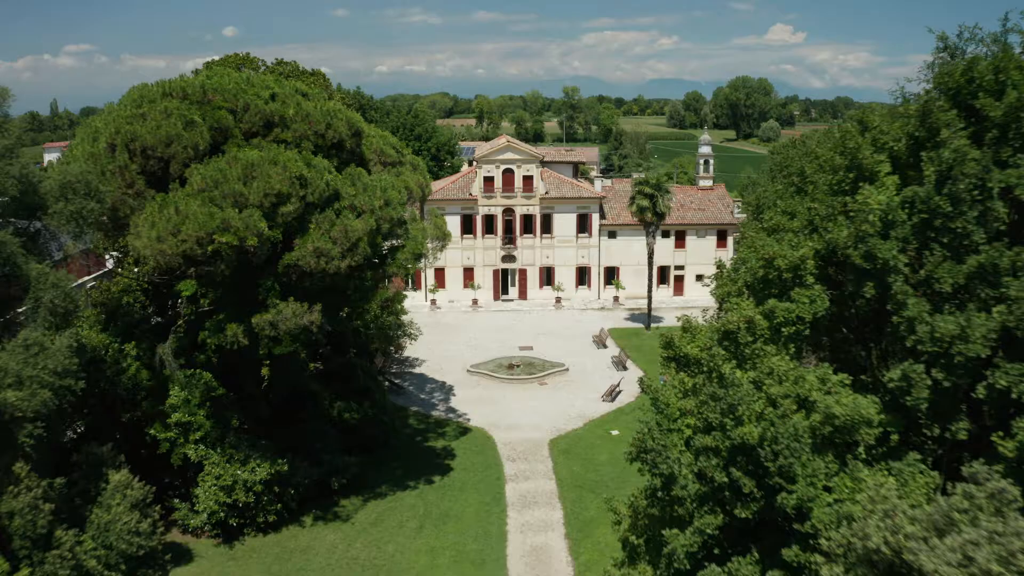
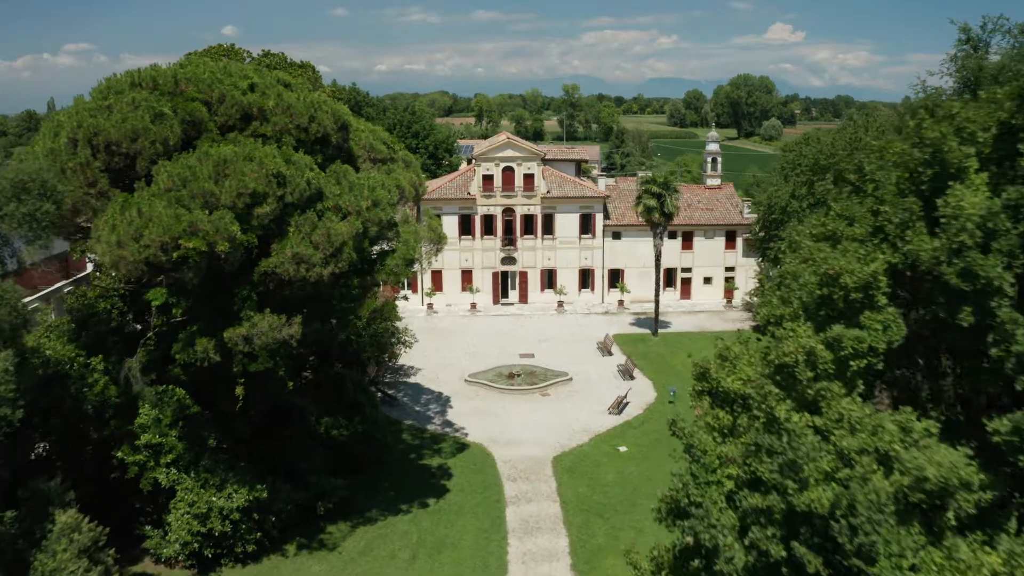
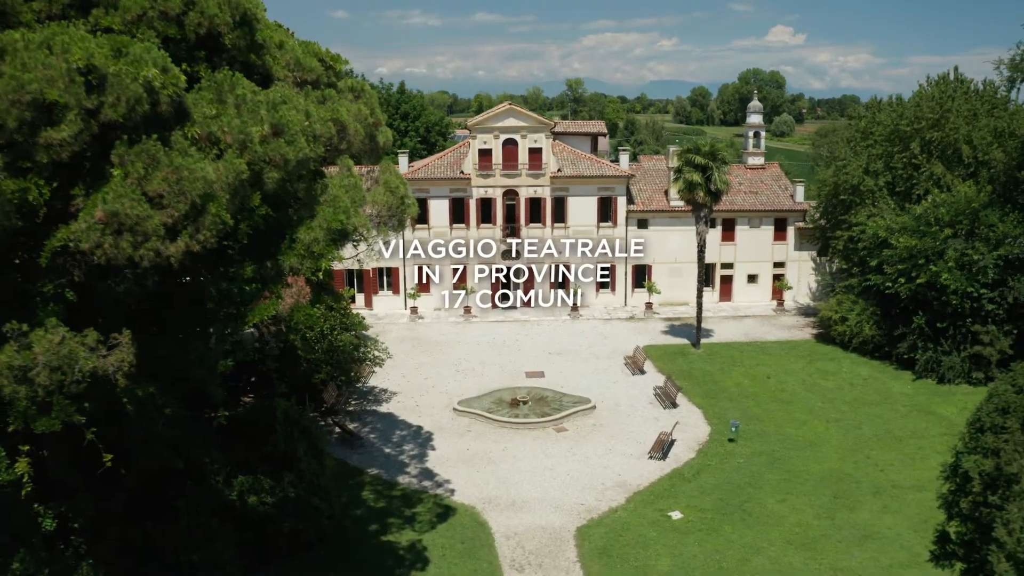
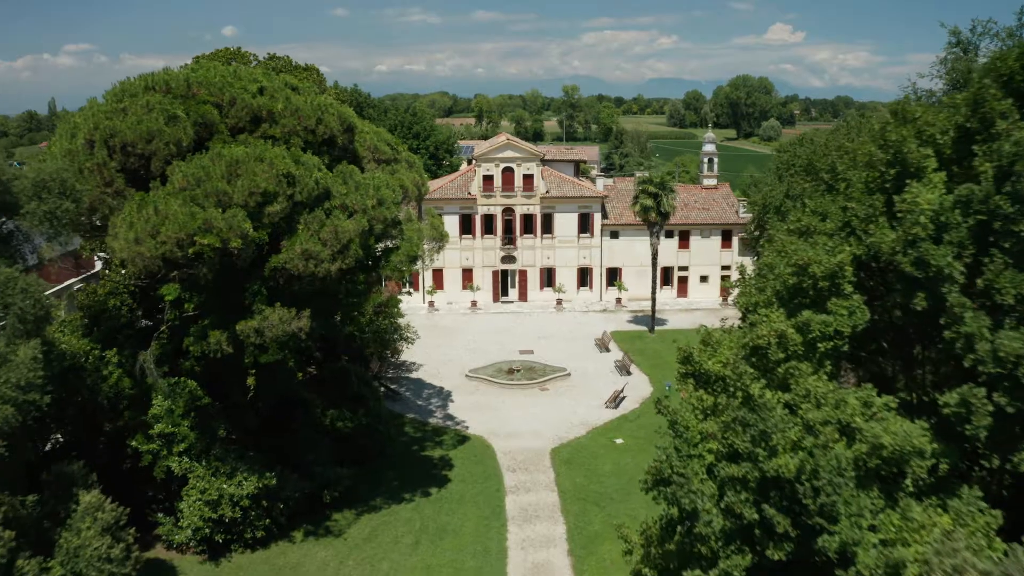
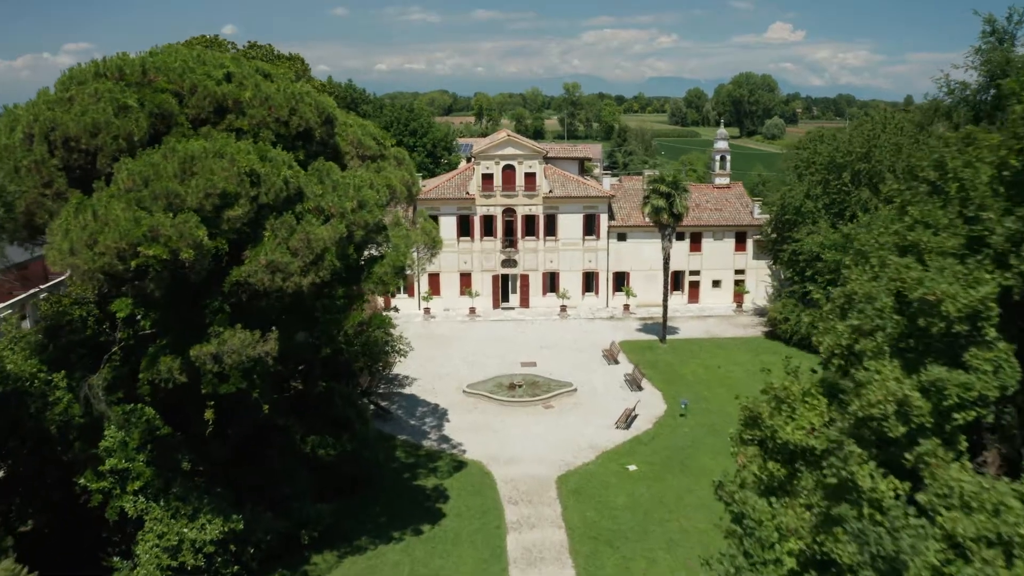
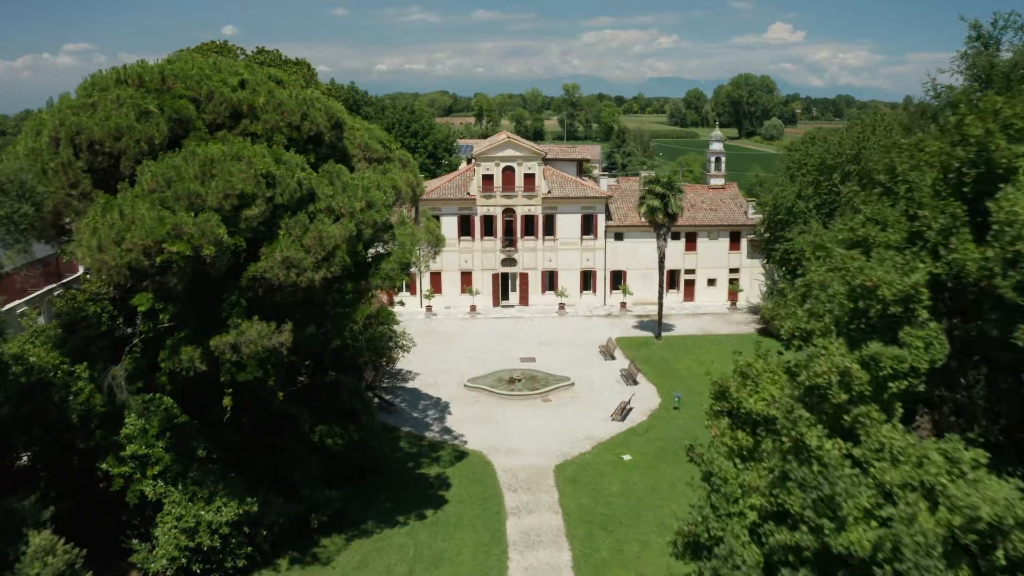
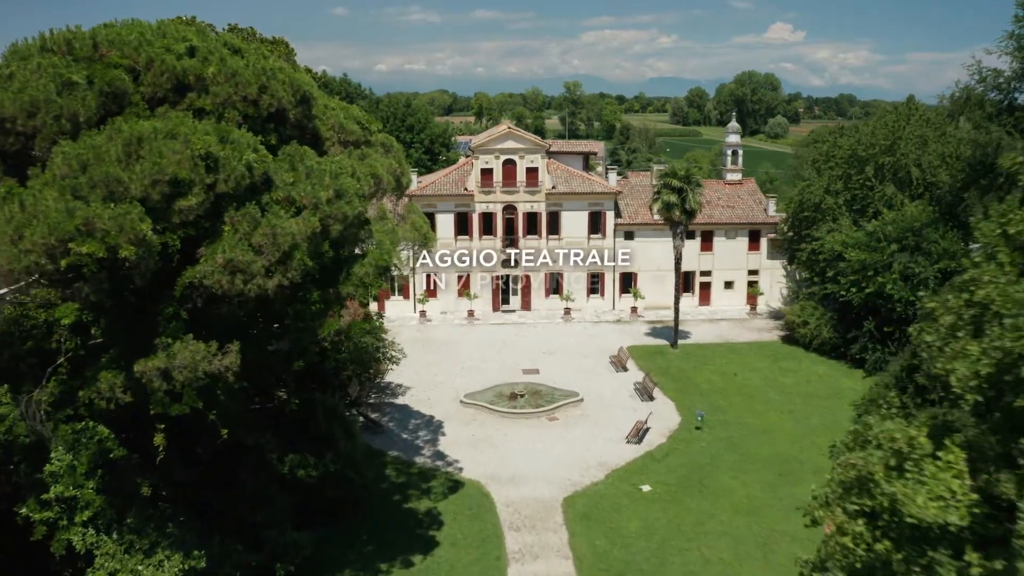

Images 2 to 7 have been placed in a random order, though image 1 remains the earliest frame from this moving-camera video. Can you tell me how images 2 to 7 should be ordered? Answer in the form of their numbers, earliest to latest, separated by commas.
4, 2, 6, 5, 7, 3
